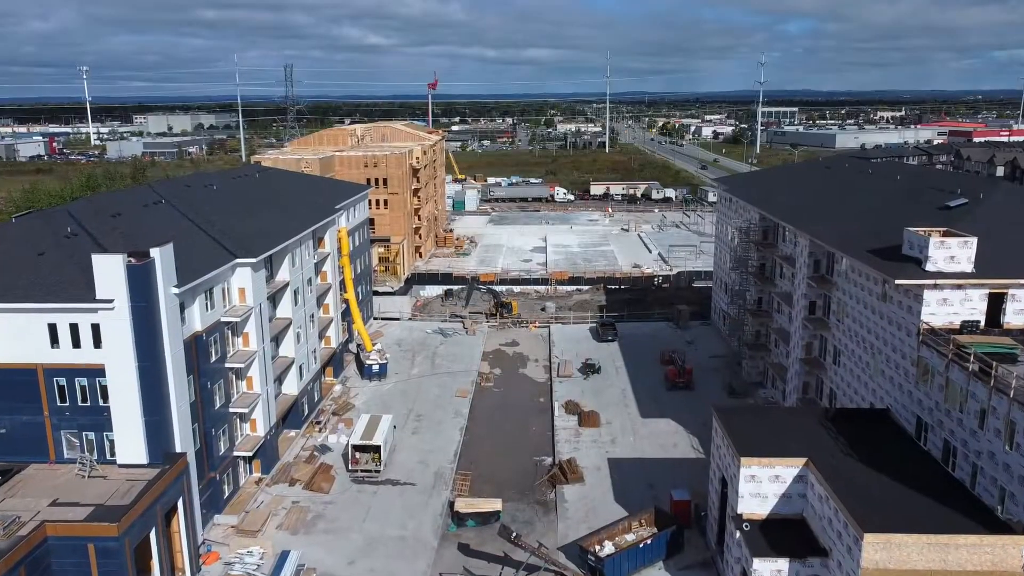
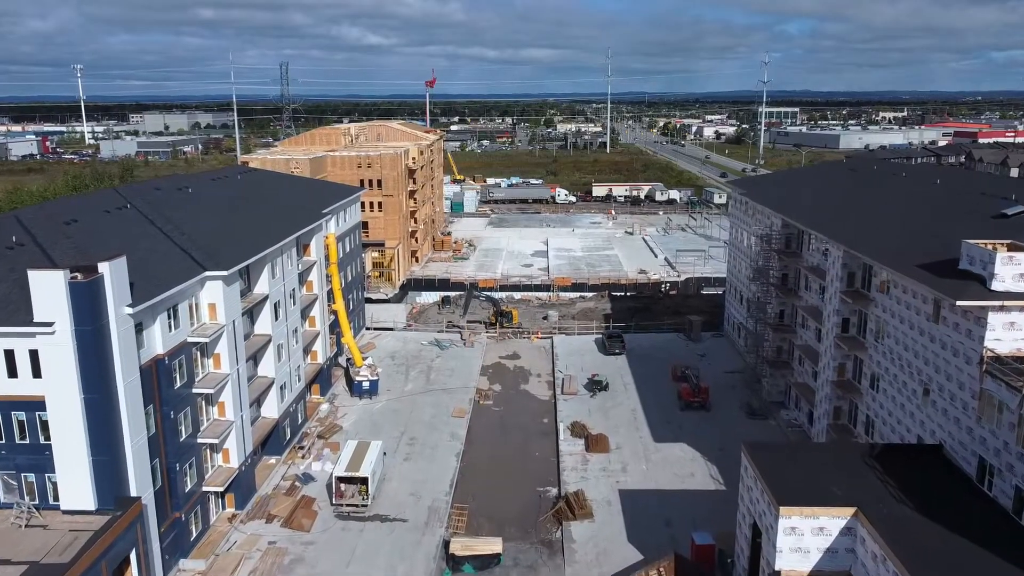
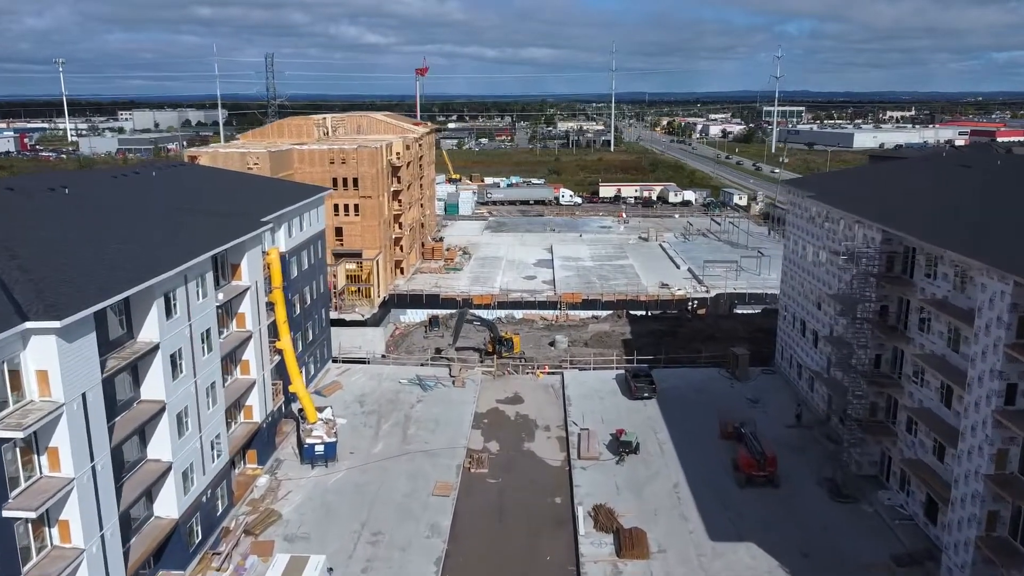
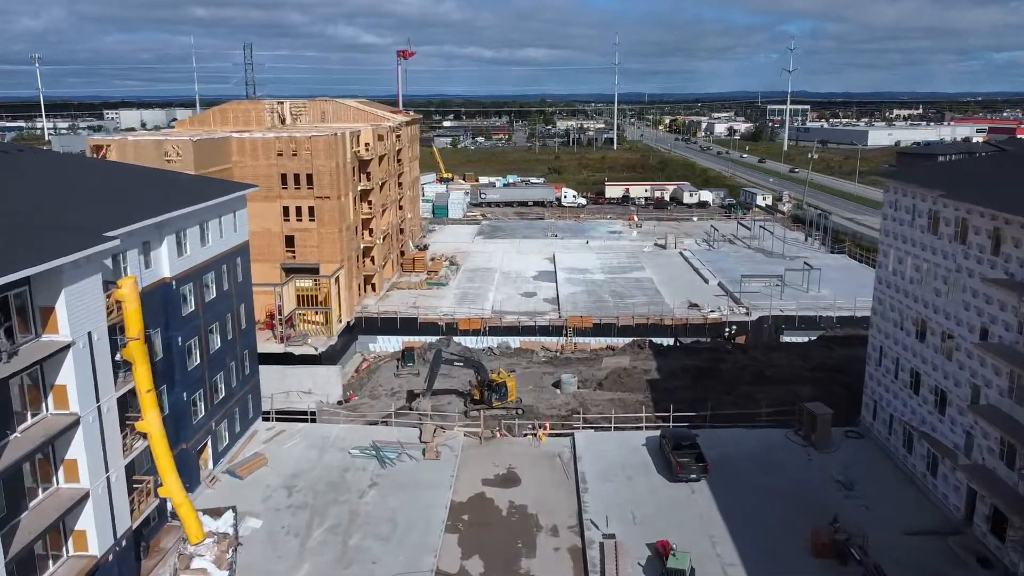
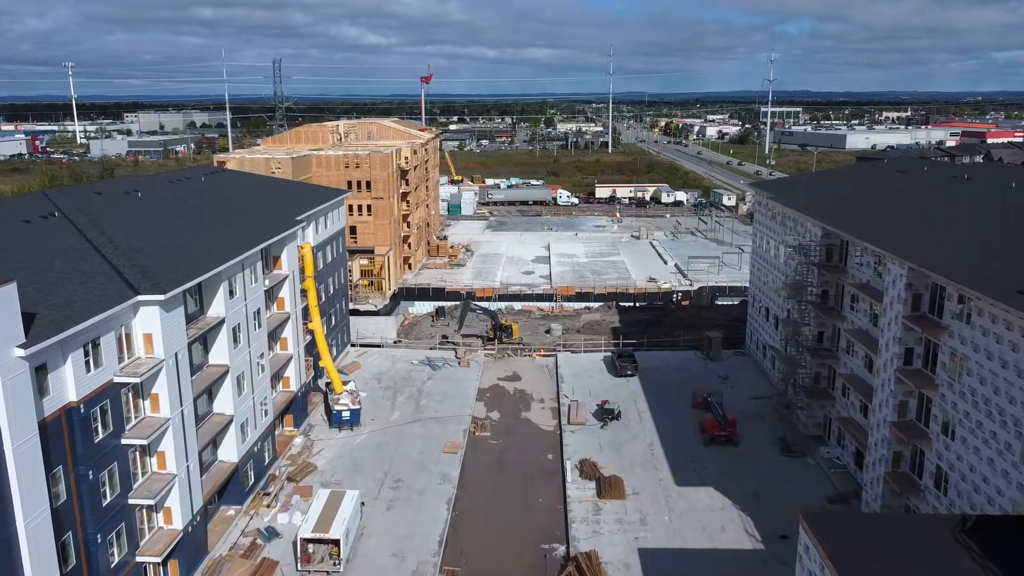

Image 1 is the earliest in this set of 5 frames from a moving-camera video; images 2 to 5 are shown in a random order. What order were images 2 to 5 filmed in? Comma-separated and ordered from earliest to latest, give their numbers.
2, 5, 3, 4
